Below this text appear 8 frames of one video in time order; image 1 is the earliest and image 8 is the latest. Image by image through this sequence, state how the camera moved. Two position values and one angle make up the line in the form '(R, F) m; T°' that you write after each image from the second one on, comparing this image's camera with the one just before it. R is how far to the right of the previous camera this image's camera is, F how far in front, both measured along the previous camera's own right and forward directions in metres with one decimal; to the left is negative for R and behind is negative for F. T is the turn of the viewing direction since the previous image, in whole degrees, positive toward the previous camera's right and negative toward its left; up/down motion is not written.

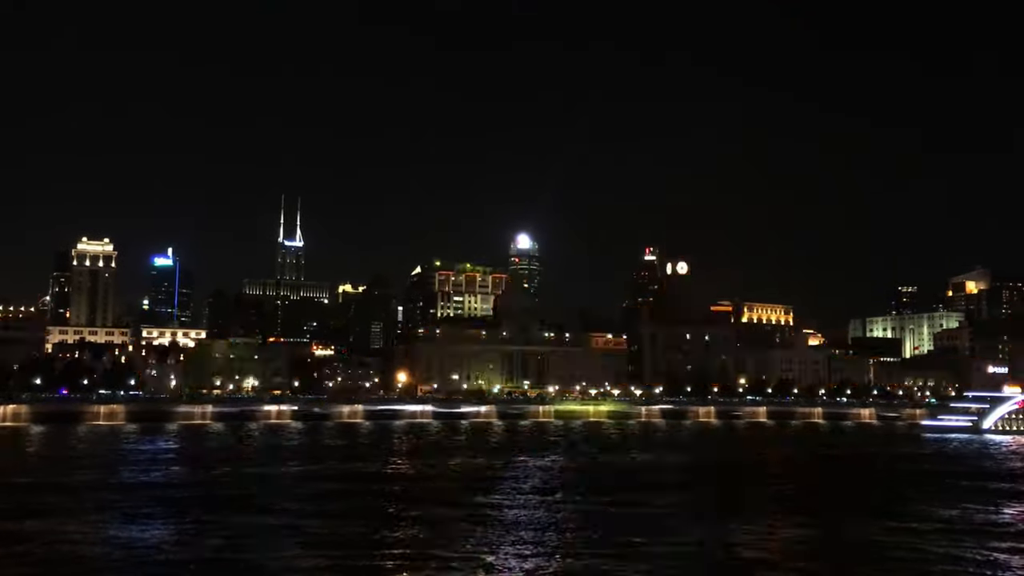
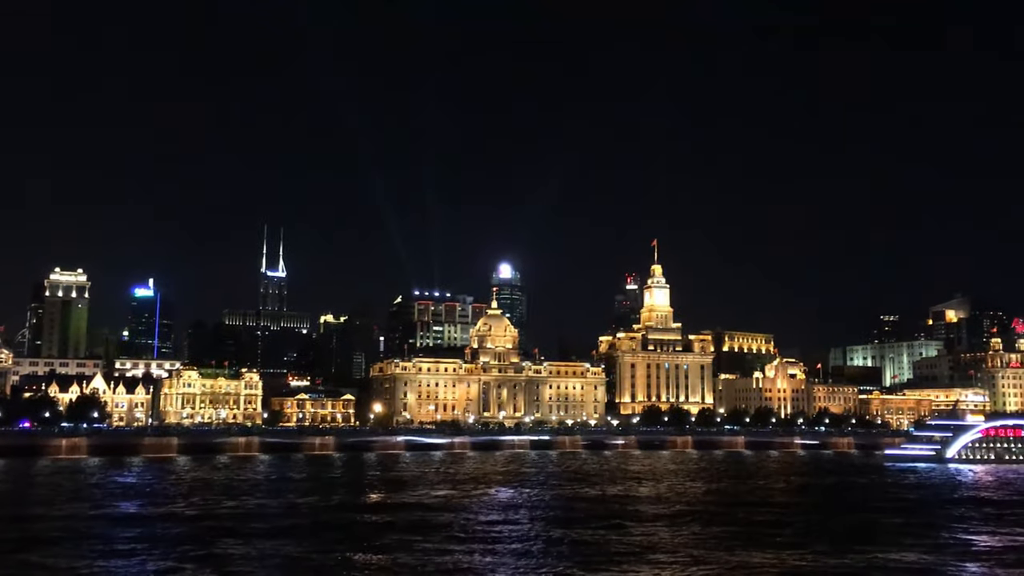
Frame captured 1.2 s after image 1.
(+1.3, +1.1) m; +1°
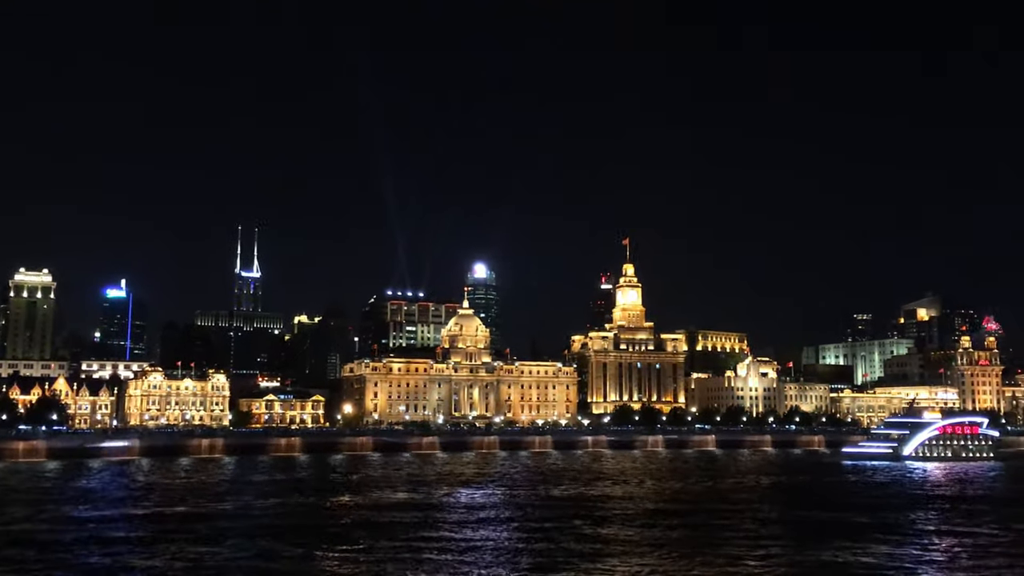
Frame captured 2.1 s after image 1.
(+1.0, +0.8) m; +1°
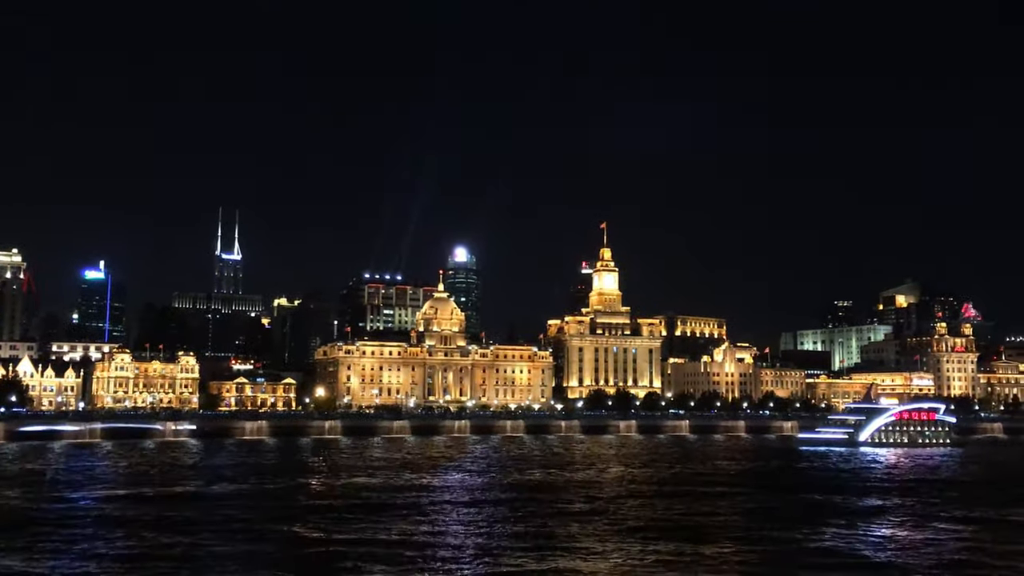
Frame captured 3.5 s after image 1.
(+1.4, +1.3) m; +1°
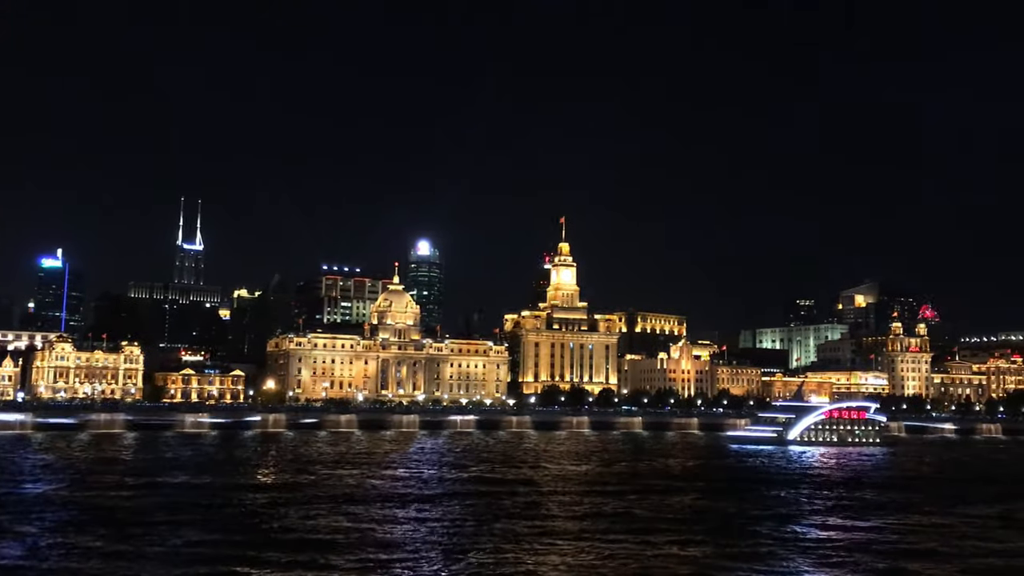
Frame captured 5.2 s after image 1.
(+1.8, +1.9) m; +2°
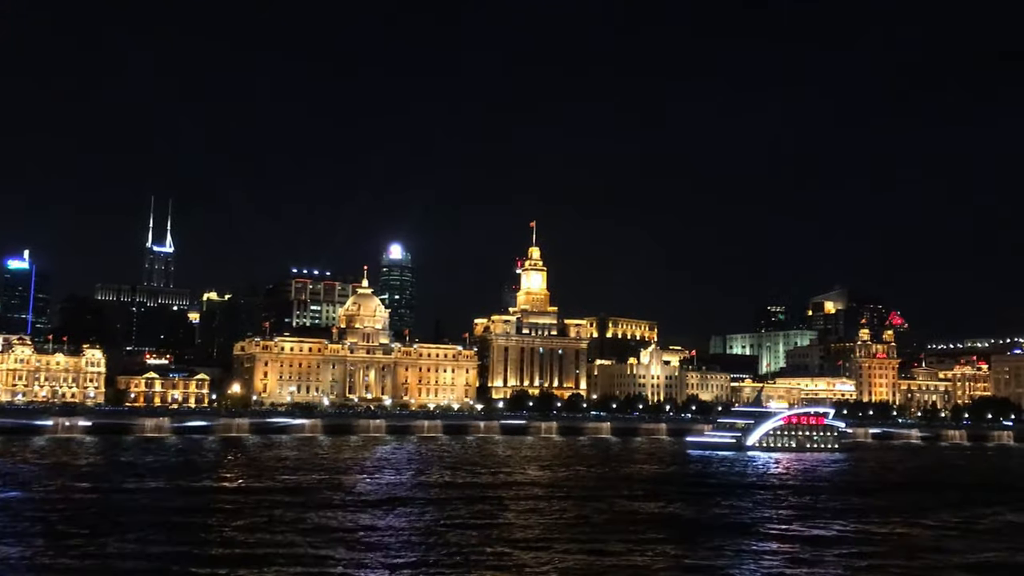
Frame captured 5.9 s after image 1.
(+0.6, +0.9) m; +1°
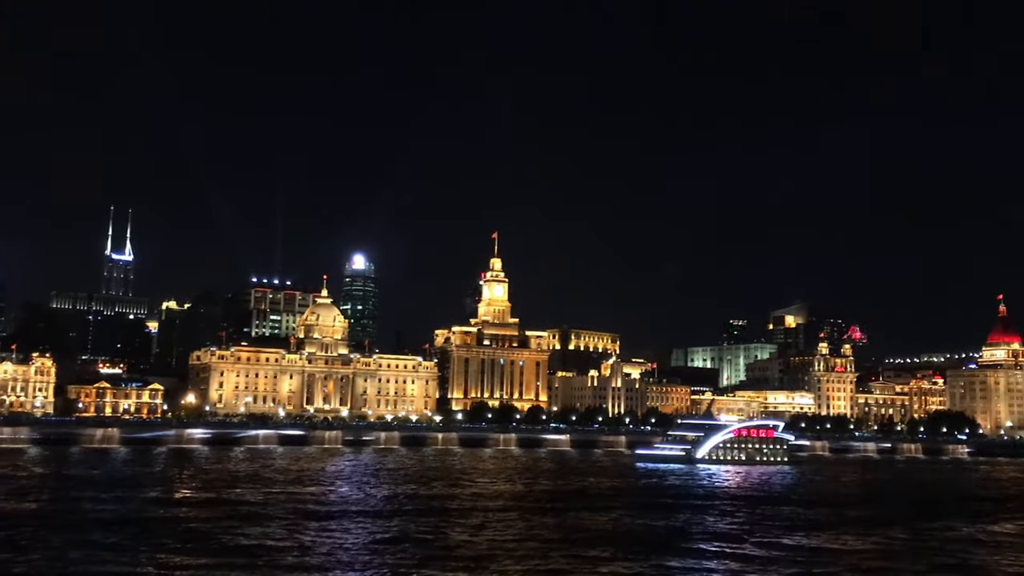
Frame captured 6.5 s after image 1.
(+0.6, +1.0) m; +2°
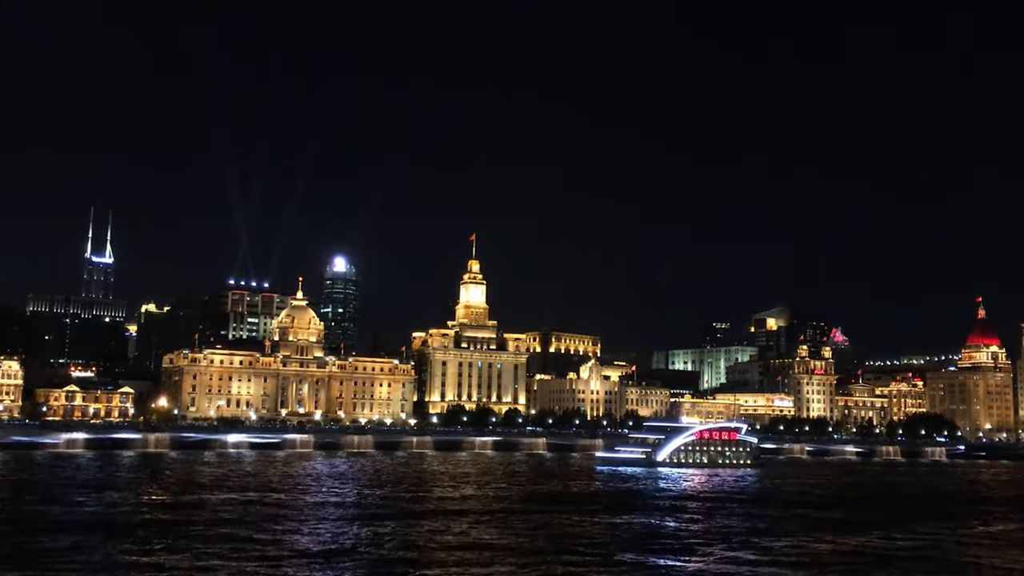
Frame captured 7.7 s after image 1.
(+1.1, +1.7) m; +1°
